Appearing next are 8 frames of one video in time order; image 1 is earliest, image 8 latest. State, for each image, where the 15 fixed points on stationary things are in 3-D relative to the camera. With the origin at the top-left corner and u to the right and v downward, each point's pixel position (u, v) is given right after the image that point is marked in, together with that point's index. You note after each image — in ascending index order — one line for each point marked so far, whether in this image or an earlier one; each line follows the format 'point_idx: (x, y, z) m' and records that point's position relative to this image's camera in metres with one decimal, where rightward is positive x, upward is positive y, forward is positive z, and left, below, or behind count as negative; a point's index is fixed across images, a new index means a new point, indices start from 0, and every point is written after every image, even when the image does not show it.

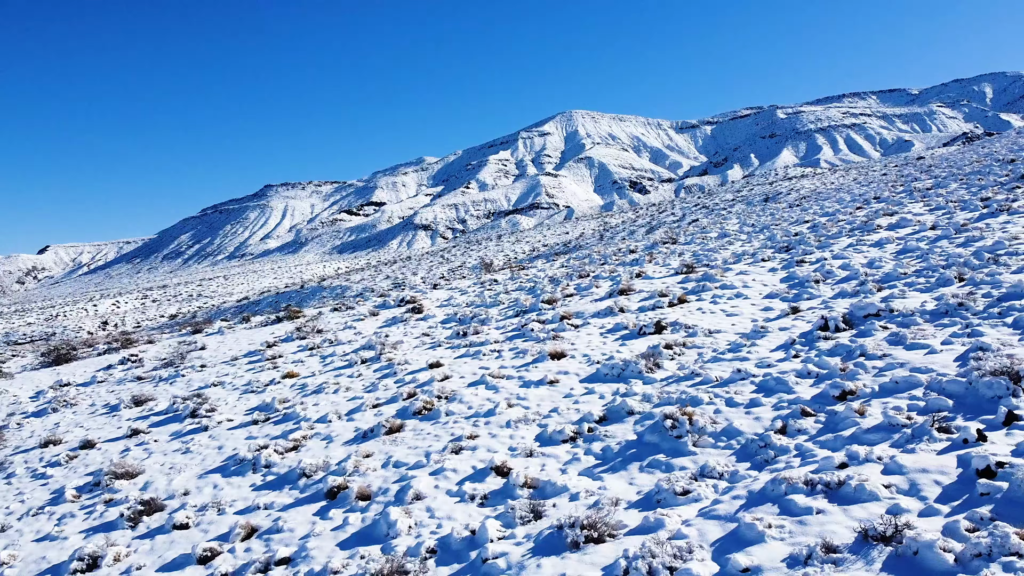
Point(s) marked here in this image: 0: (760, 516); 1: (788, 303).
0: (+1.2, -1.2, +2.8) m
1: (+3.1, -0.2, +6.0) m
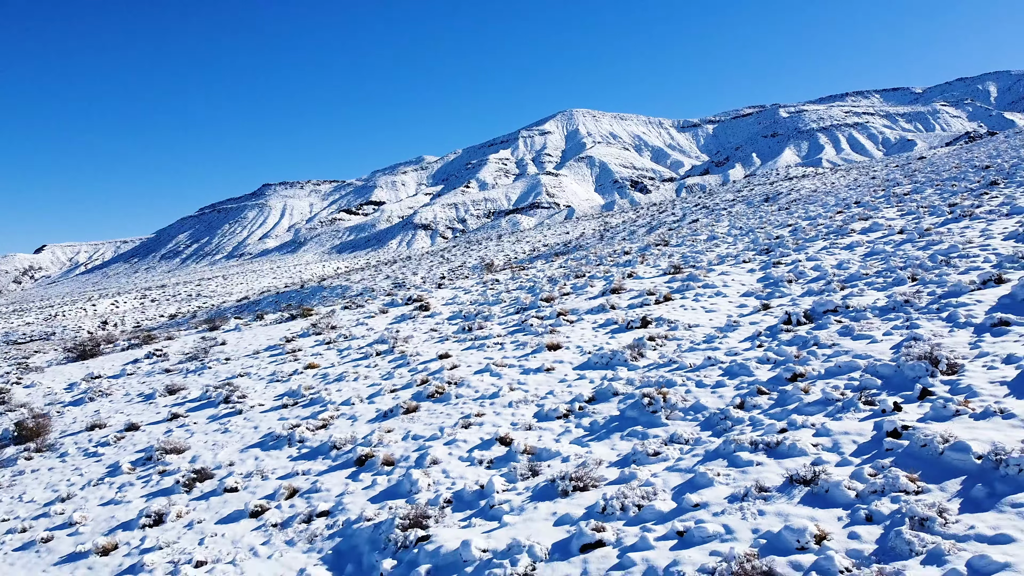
0: (+1.3, -1.1, +3.4) m
1: (+3.1, -0.1, +6.7) m
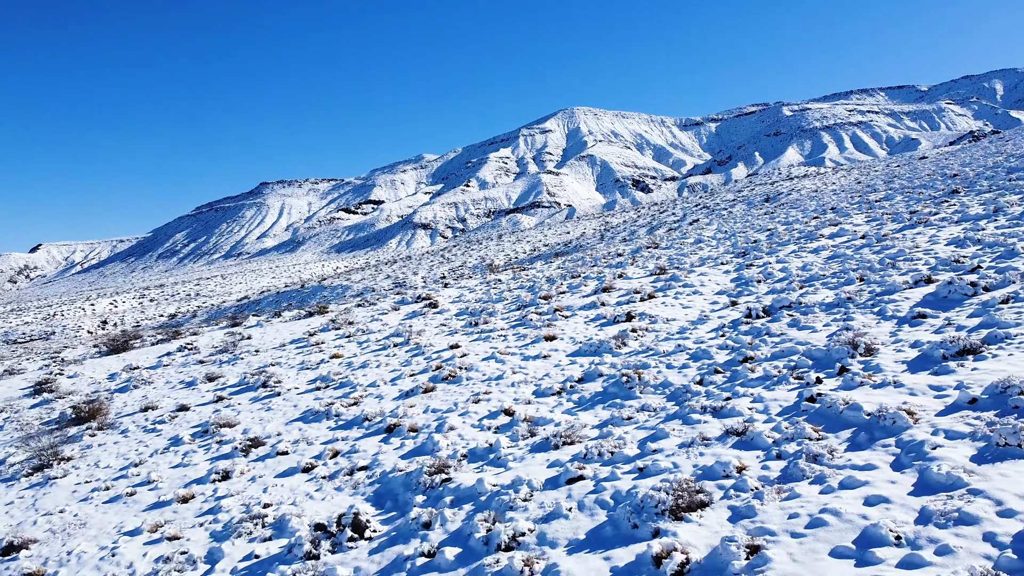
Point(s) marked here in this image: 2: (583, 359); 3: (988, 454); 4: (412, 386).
0: (+1.3, -1.1, +4.4) m
1: (+3.1, -0.1, +7.6) m
2: (+0.9, -0.8, +6.4) m
3: (+3.0, -1.0, +3.3) m
4: (-1.2, -1.2, +6.7) m
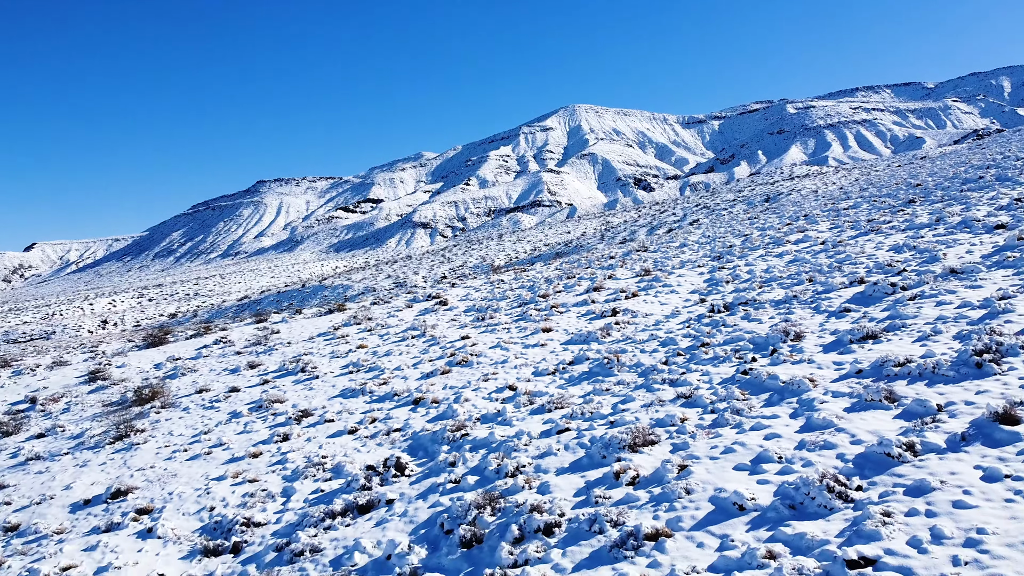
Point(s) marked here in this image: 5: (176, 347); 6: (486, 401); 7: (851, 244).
0: (+1.3, -1.1, +5.7) m
1: (+3.1, -0.1, +8.9) m
2: (+0.9, -0.8, +7.7) m
3: (+3.0, -1.0, +4.6) m
4: (-1.2, -1.2, +8.0) m
5: (-8.5, -1.5, +13.6) m
6: (-0.3, -1.4, +6.5) m
7: (+6.4, +0.8, +10.2) m
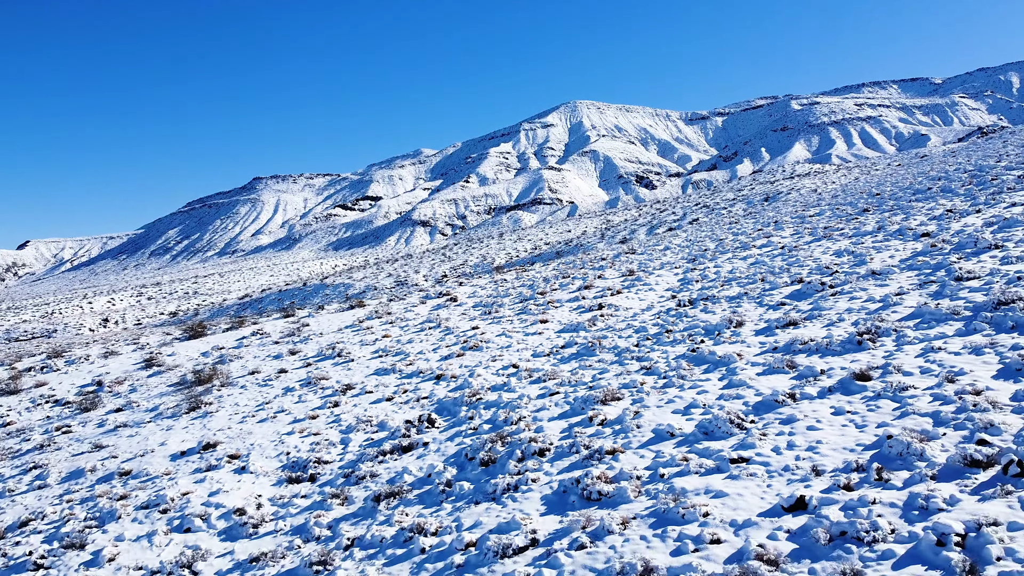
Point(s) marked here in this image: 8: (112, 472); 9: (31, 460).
0: (+1.4, -1.1, +7.4) m
1: (+3.2, -0.1, +10.6) m
2: (+0.9, -0.8, +9.4) m
3: (+3.0, -1.0, +6.4) m
4: (-1.1, -1.2, +9.7) m
5: (-8.5, -1.4, +15.3) m
6: (-0.3, -1.3, +8.2) m
7: (+6.5, +0.9, +11.9) m
8: (-5.9, -2.7, +8.0) m
9: (-8.4, -3.0, +9.4) m
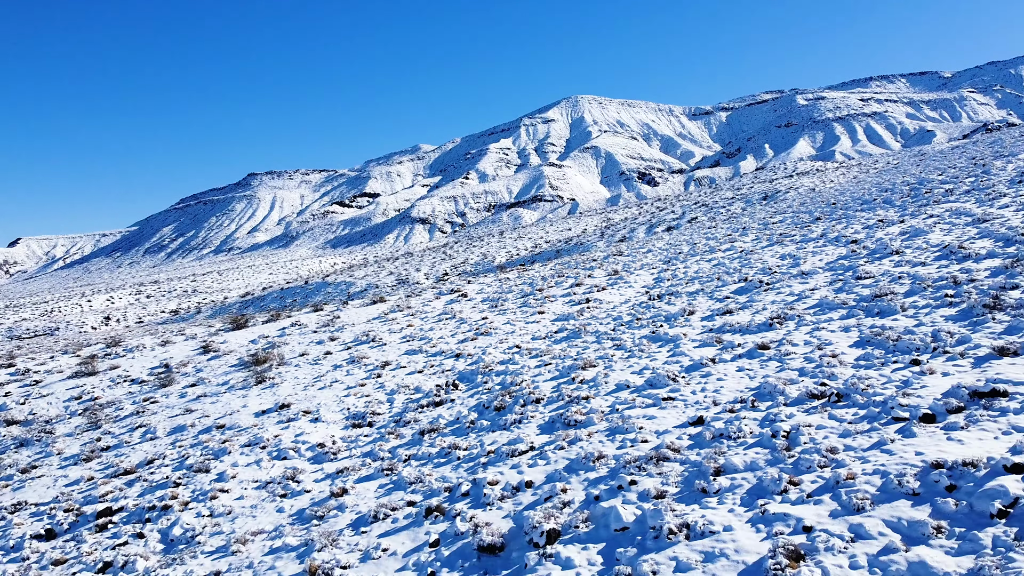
0: (+1.5, -1.0, +9.8) m
1: (+3.3, 0.0, +13.0) m
2: (+1.0, -0.7, +11.8) m
3: (+3.1, -0.9, +8.7) m
4: (-1.1, -1.1, +12.1) m
5: (-8.4, -1.4, +17.7) m
6: (-0.2, -1.3, +10.6) m
7: (+6.6, +0.9, +14.2) m
8: (-5.8, -2.7, +10.4) m
9: (-8.3, -2.9, +11.8) m
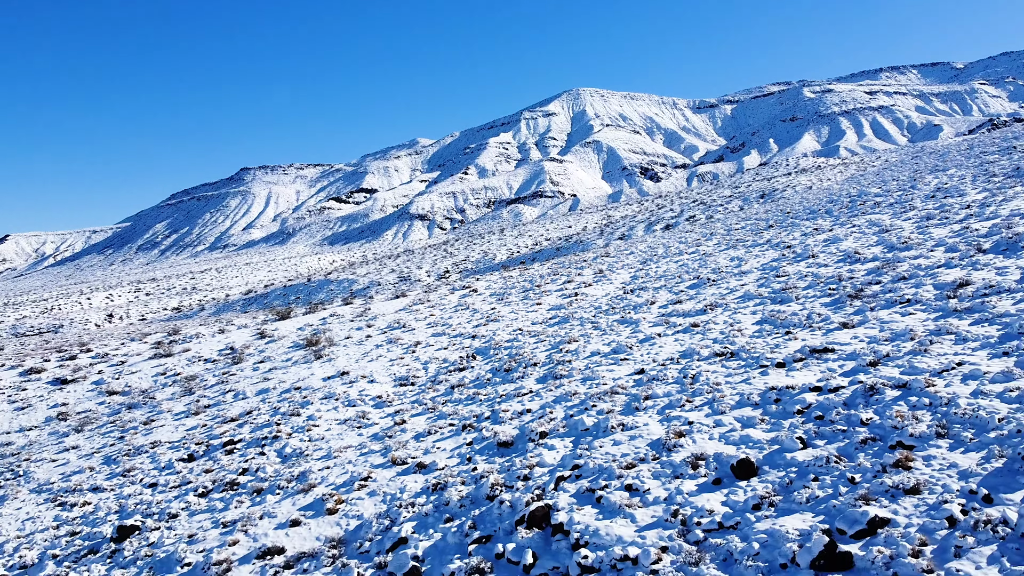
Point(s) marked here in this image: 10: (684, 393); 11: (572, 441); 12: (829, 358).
0: (+1.6, -0.9, +13.1) m
1: (+3.4, +0.1, +16.3) m
2: (+1.1, -0.6, +15.2) m
3: (+3.2, -0.8, +12.1) m
4: (-1.0, -1.0, +15.4) m
5: (-8.3, -1.2, +21.0) m
6: (-0.1, -1.2, +13.9) m
7: (+6.7, +1.1, +17.5) m
8: (-5.7, -2.6, +13.7) m
9: (-8.2, -2.8, +15.1) m
10: (+2.9, -1.7, +8.8) m
11: (+0.9, -2.4, +8.3) m
12: (+5.3, -1.2, +8.9) m
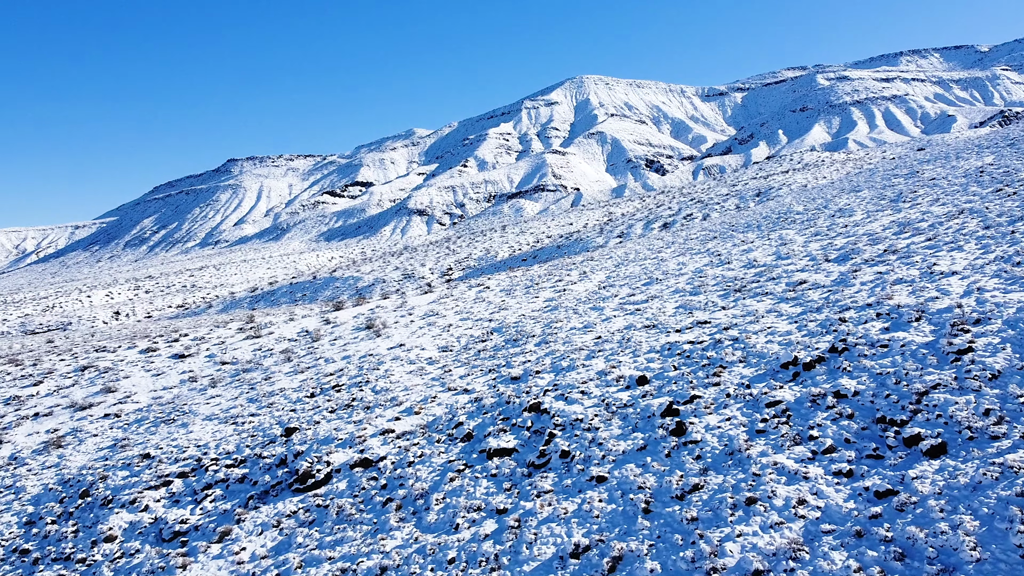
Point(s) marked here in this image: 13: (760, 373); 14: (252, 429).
0: (+1.8, -0.9, +19.3) m
1: (+3.6, +0.2, +22.5) m
2: (+1.4, -0.5, +21.4) m
3: (+3.4, -0.7, +18.3) m
4: (-0.7, -0.9, +21.6) m
5: (-8.1, -1.1, +27.3) m
6: (+0.1, -1.1, +20.1) m
7: (+6.9, +1.2, +23.7) m
8: (-5.5, -2.5, +19.9) m
9: (-8.0, -2.7, +21.3) m
10: (+3.1, -1.7, +15.0) m
11: (+1.1, -2.3, +14.6) m
12: (+5.5, -1.1, +15.1) m
13: (+5.7, -2.0, +12.3) m
14: (-8.0, -4.4, +16.3) m
